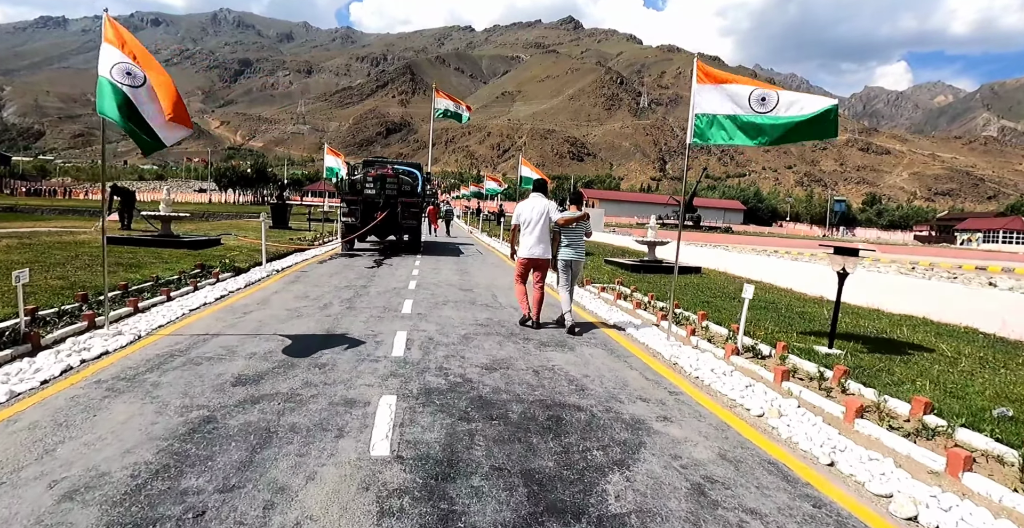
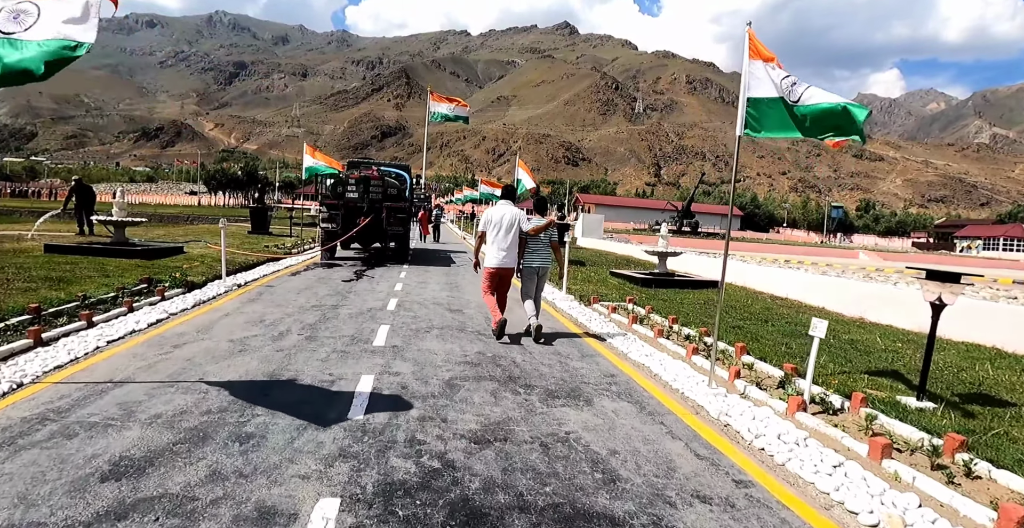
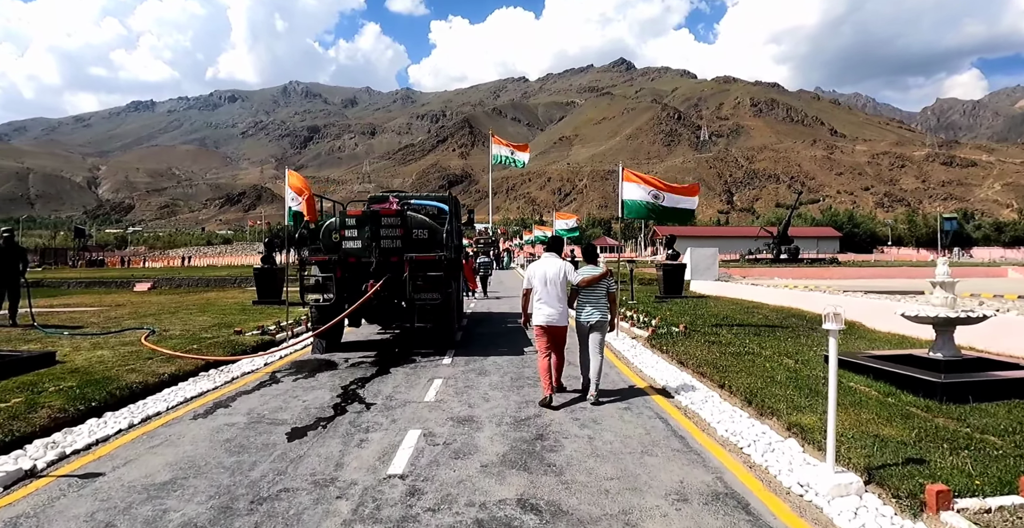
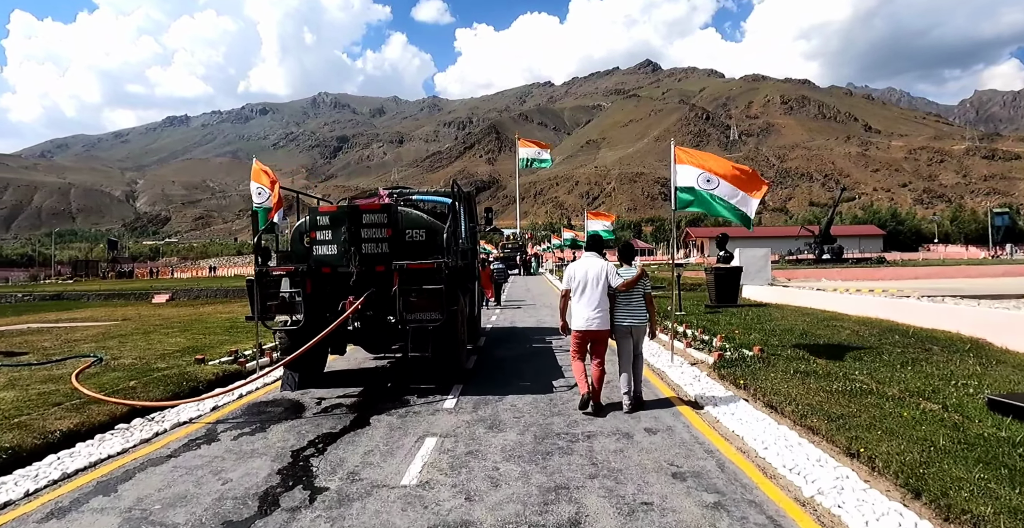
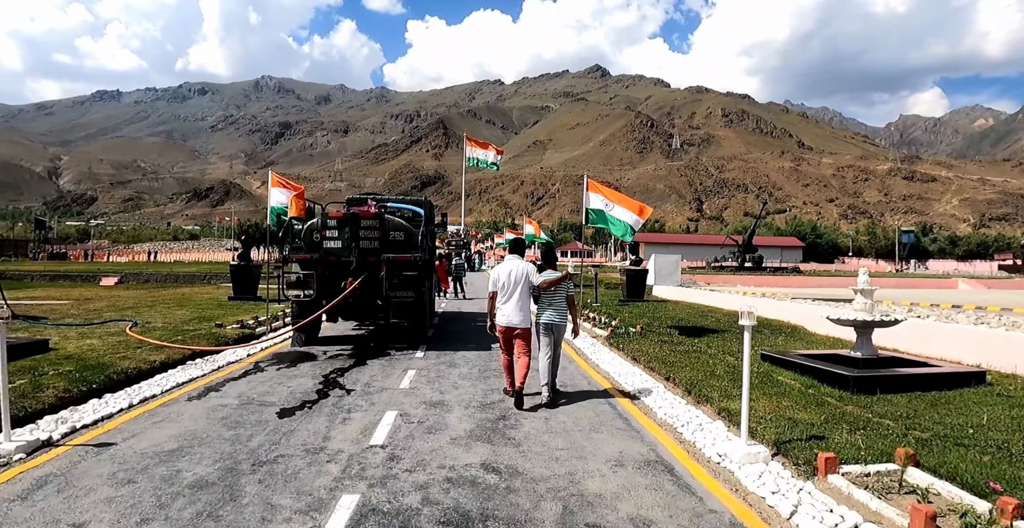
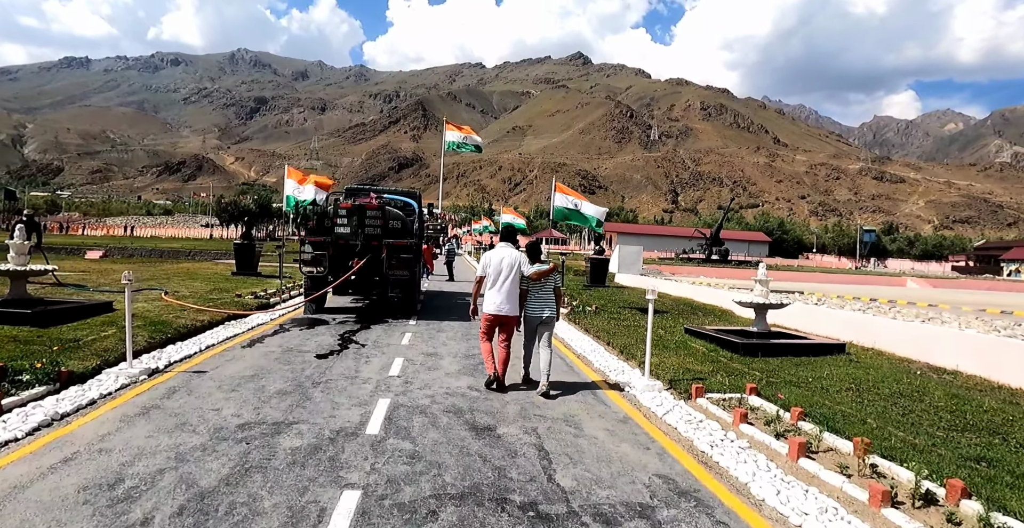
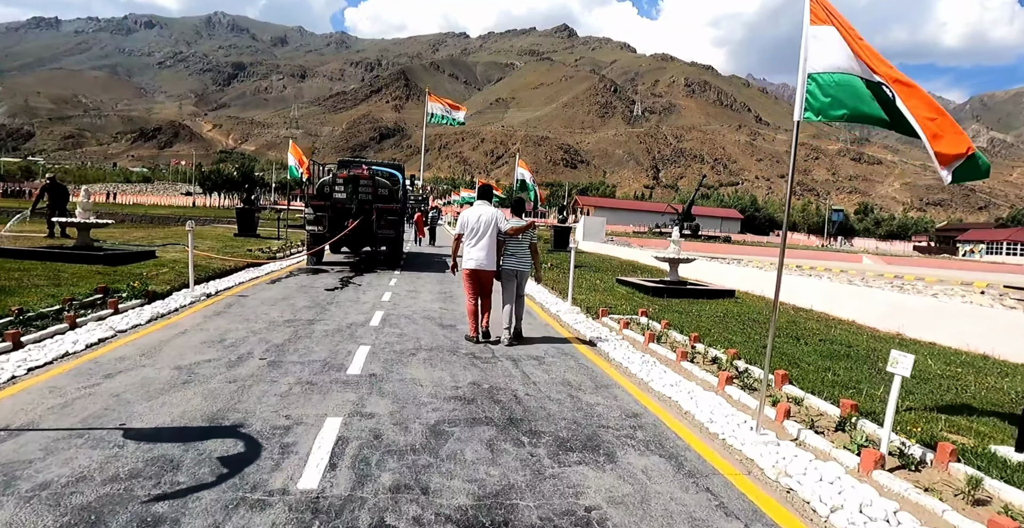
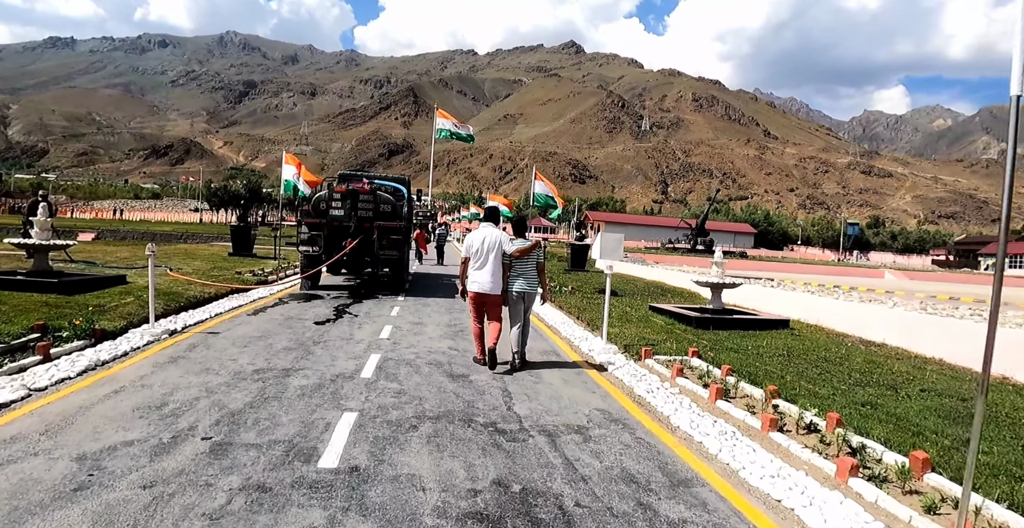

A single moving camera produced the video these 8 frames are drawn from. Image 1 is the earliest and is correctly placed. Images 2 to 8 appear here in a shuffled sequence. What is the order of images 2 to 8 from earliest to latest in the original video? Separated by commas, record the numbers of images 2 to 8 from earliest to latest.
2, 7, 8, 6, 5, 3, 4
